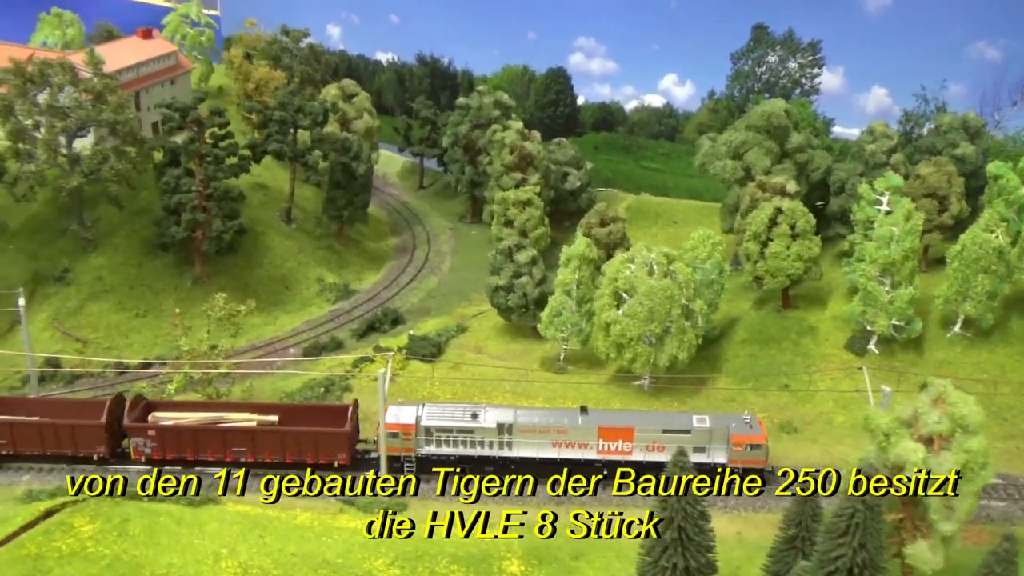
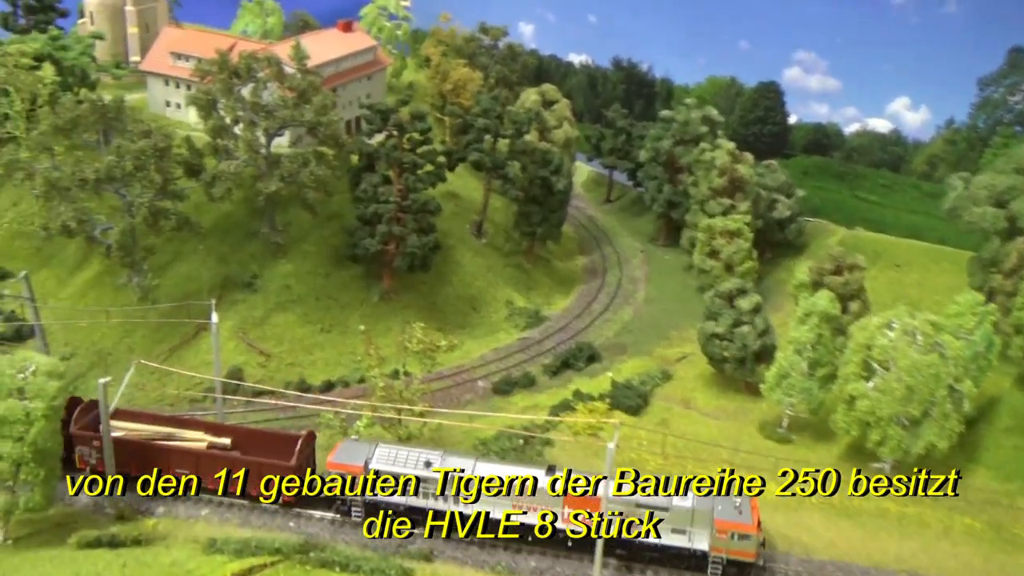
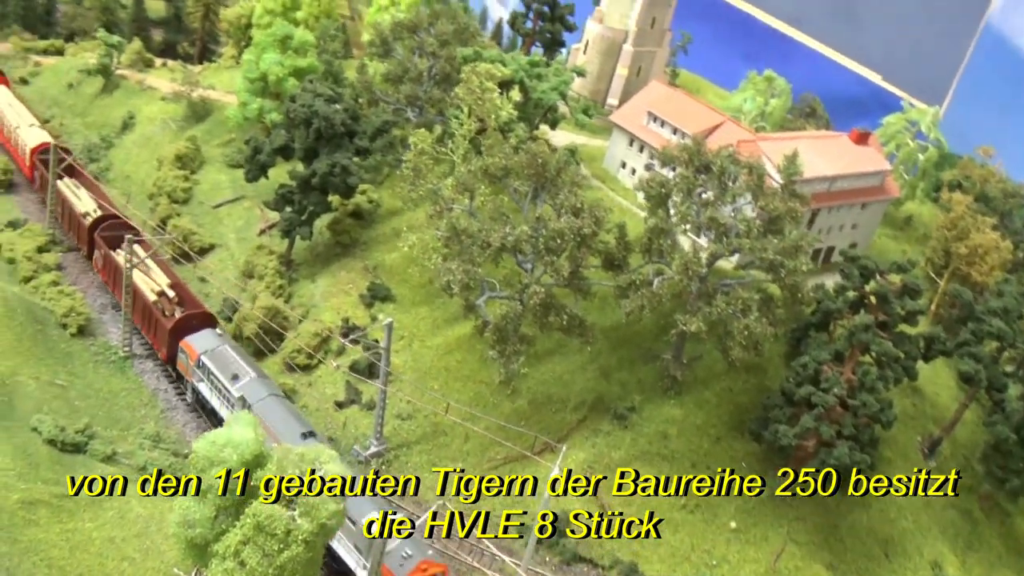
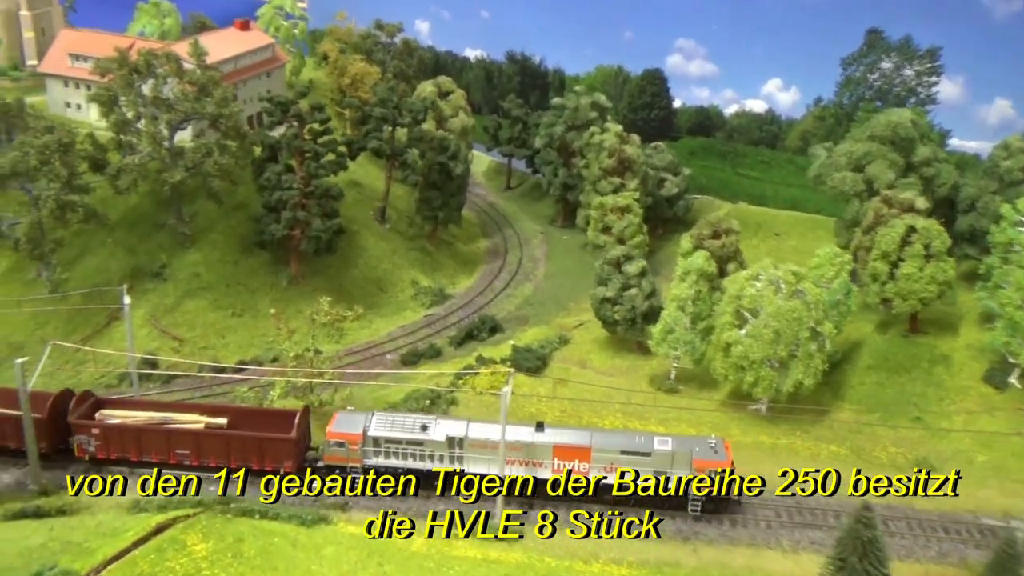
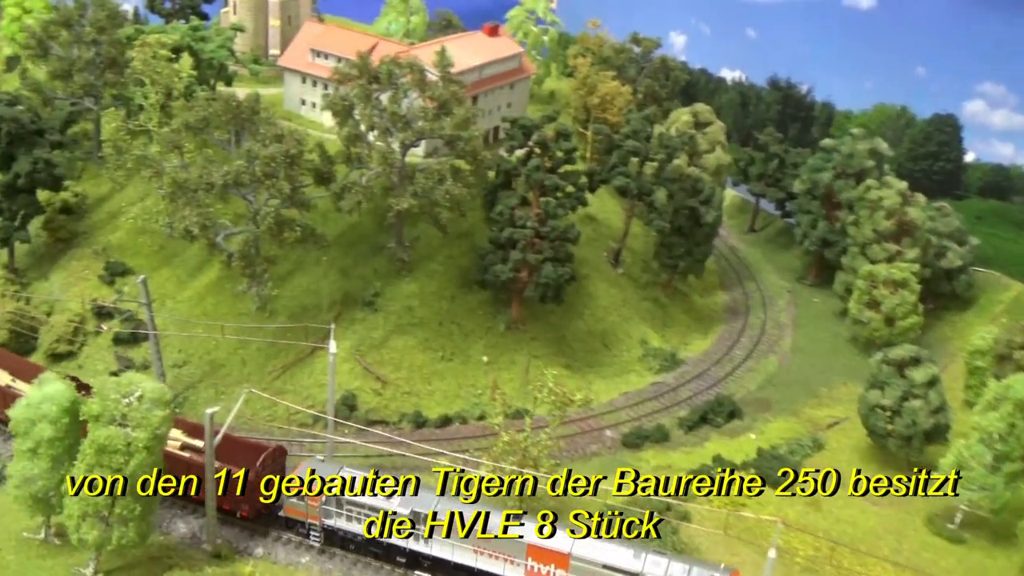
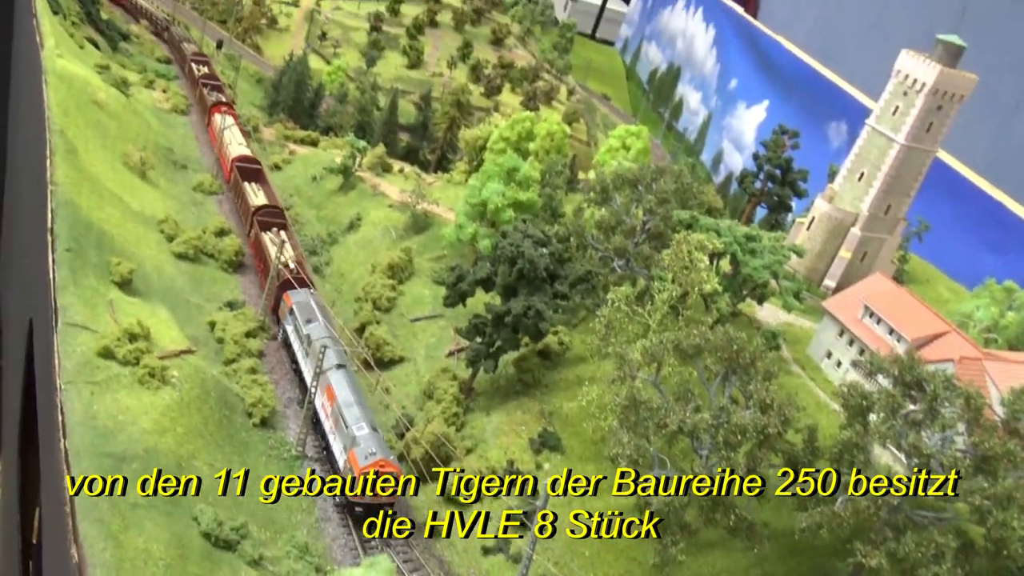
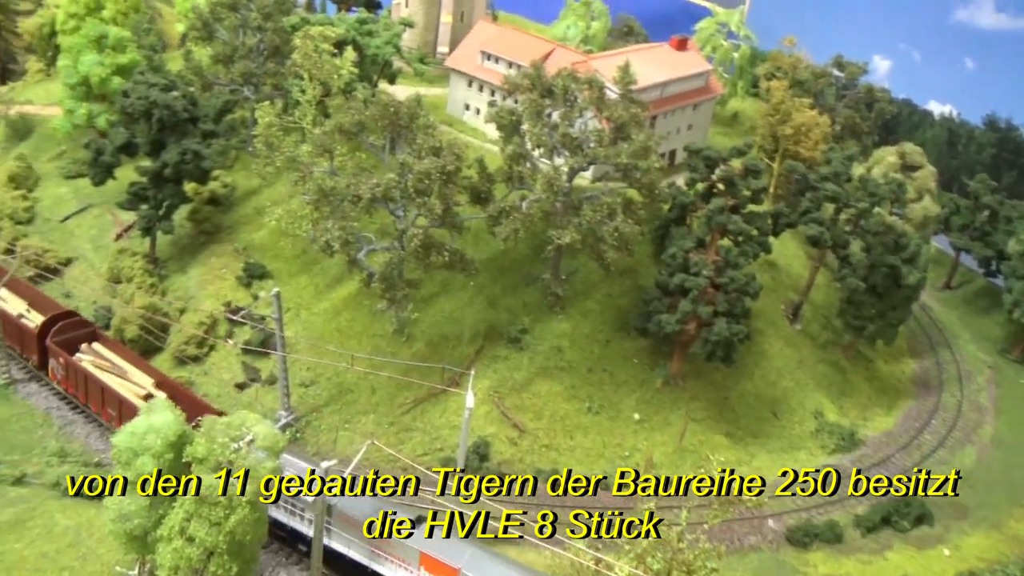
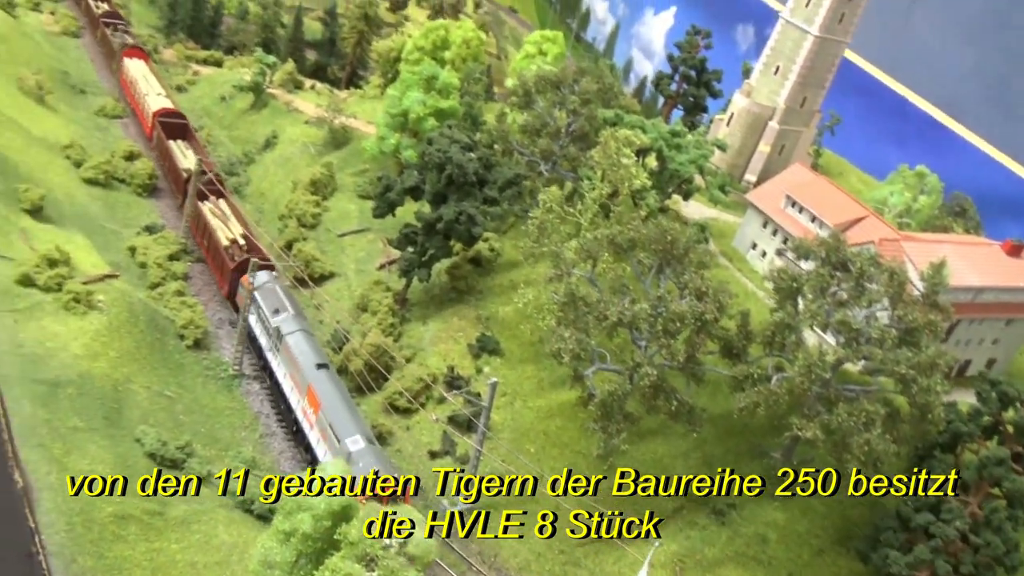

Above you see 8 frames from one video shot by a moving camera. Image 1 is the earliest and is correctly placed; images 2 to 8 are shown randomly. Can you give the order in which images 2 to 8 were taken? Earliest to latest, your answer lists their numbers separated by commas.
4, 2, 5, 7, 3, 8, 6
